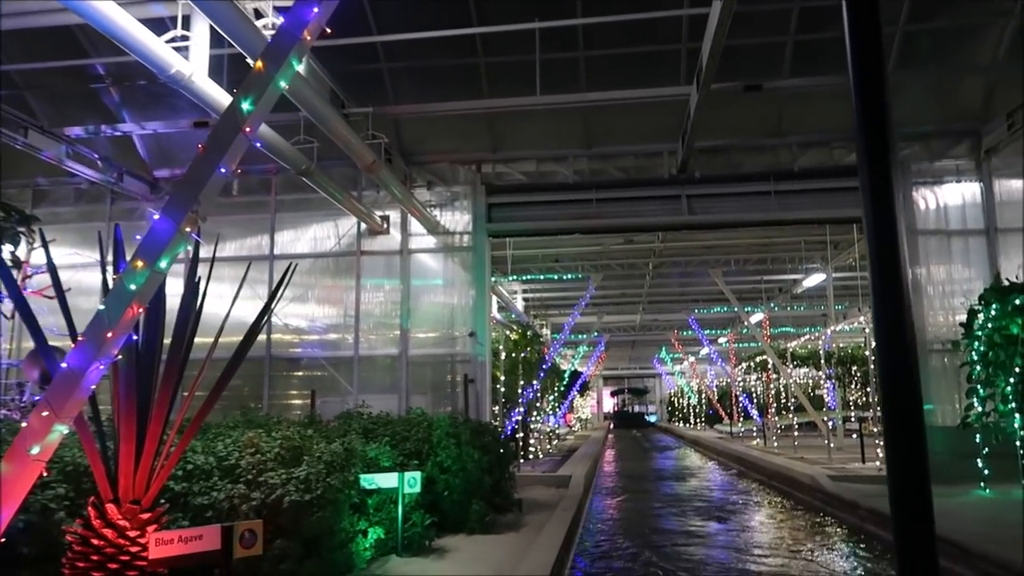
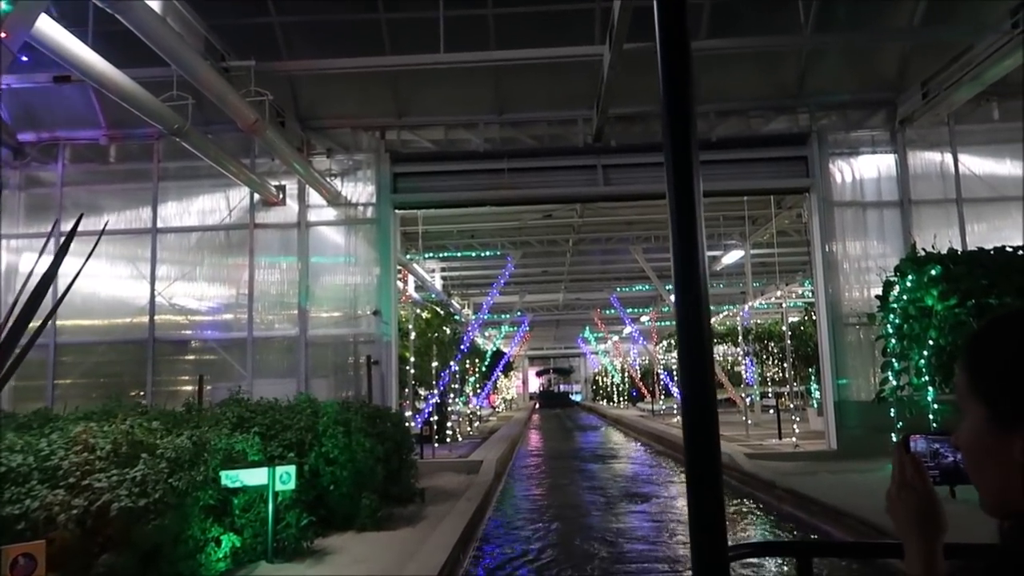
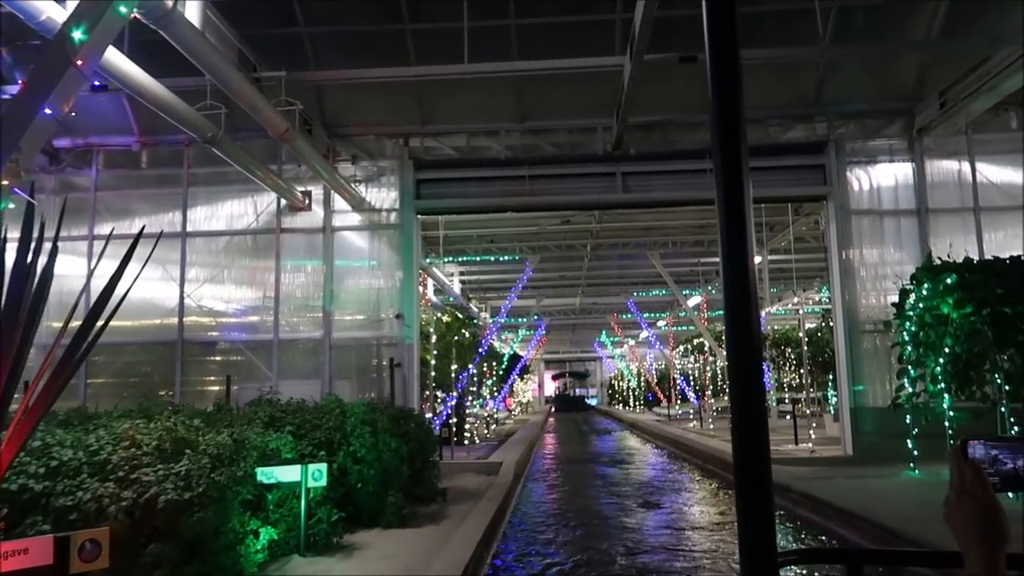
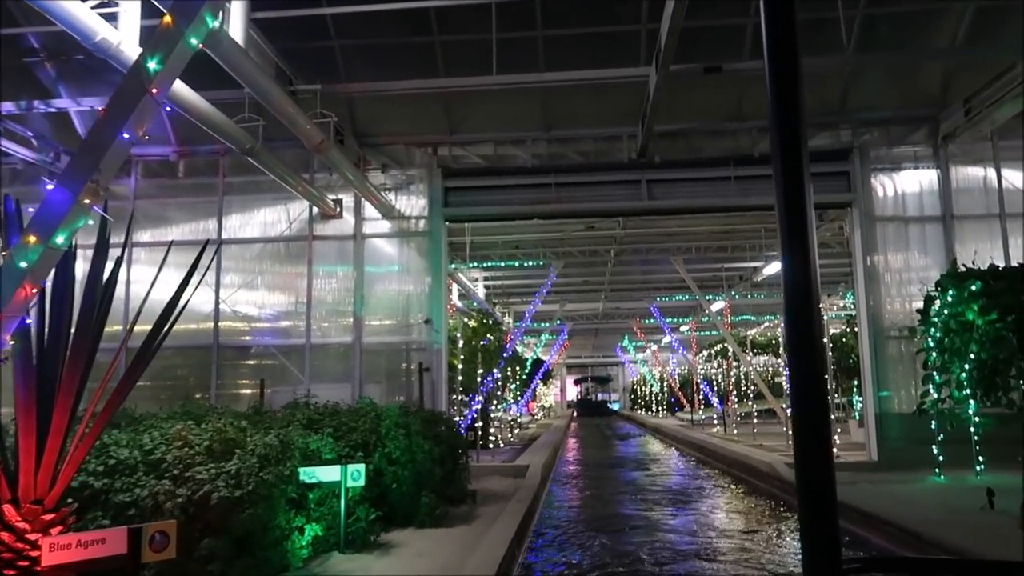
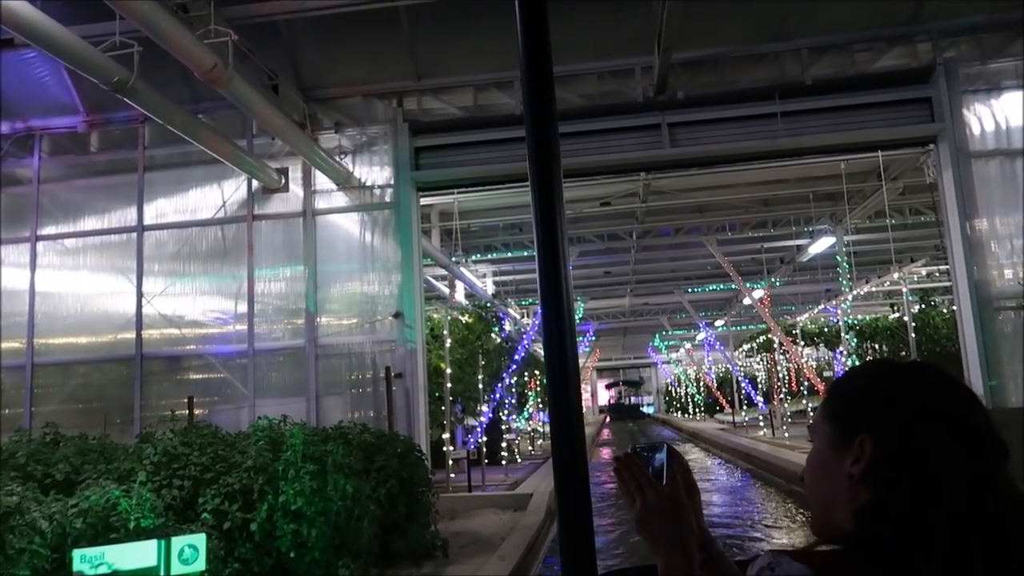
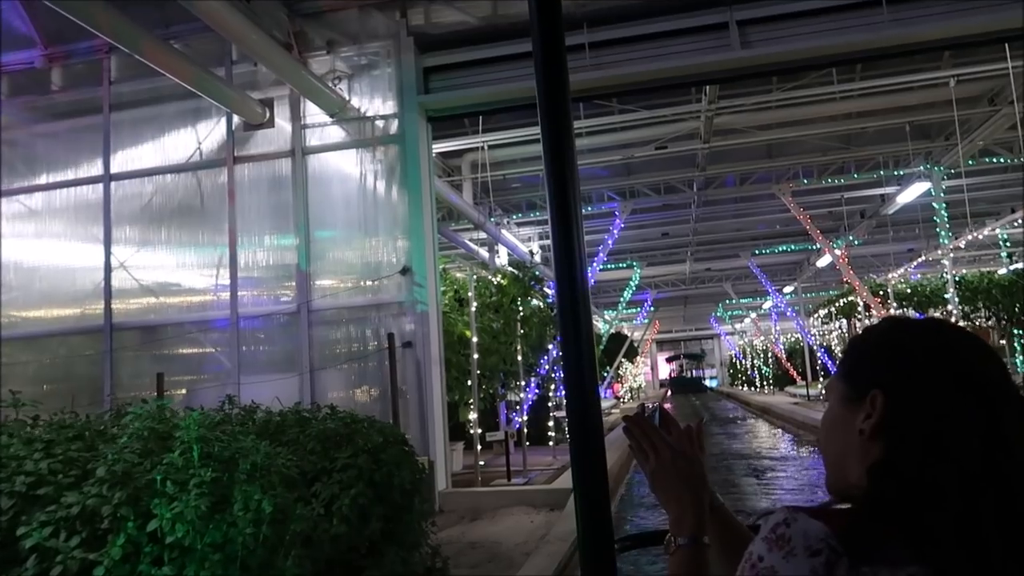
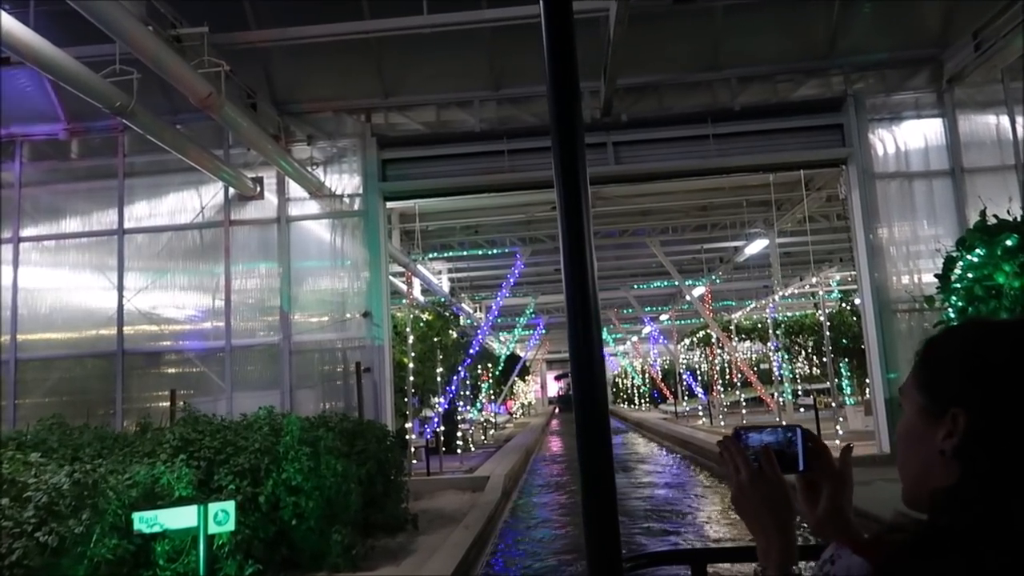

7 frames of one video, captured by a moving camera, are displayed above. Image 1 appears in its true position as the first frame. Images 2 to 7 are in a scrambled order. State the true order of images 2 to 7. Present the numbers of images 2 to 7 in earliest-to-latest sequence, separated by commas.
4, 3, 2, 7, 5, 6
